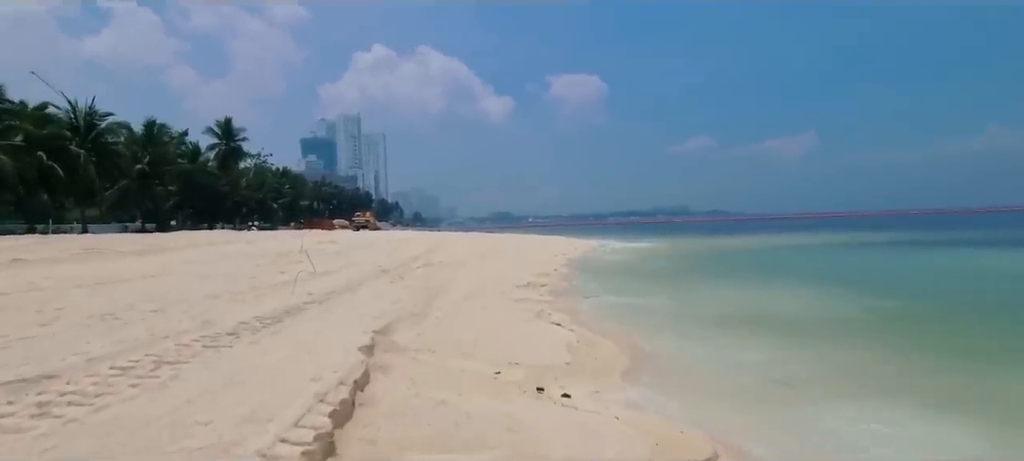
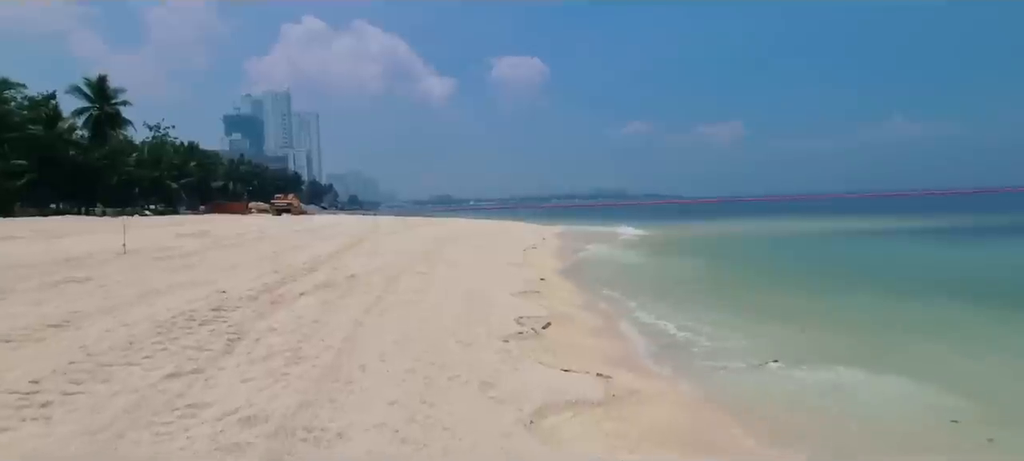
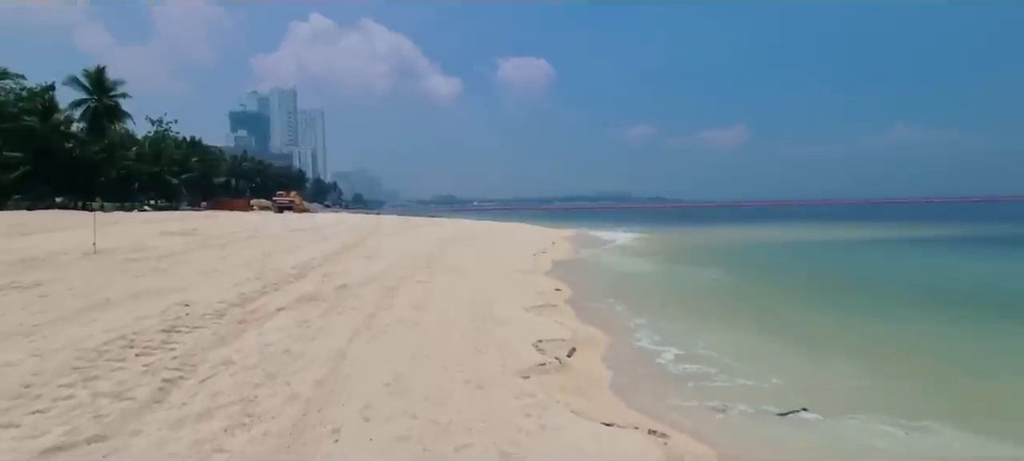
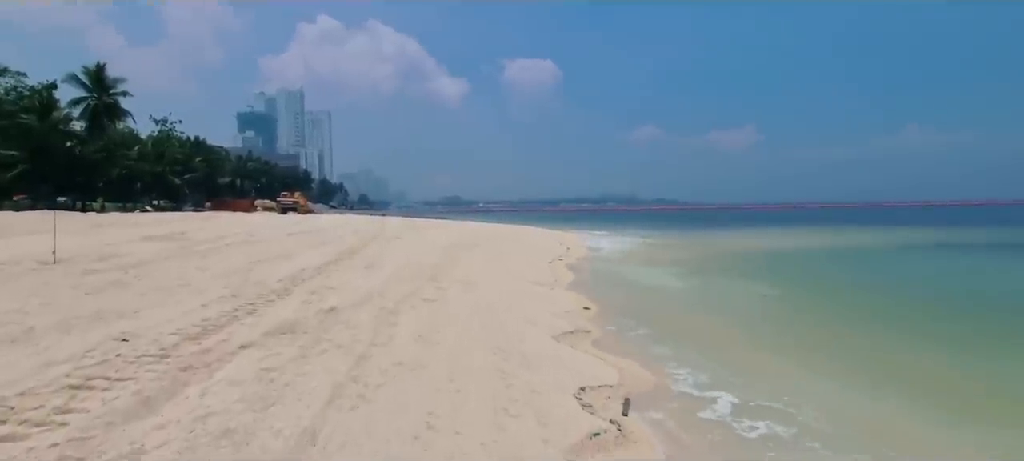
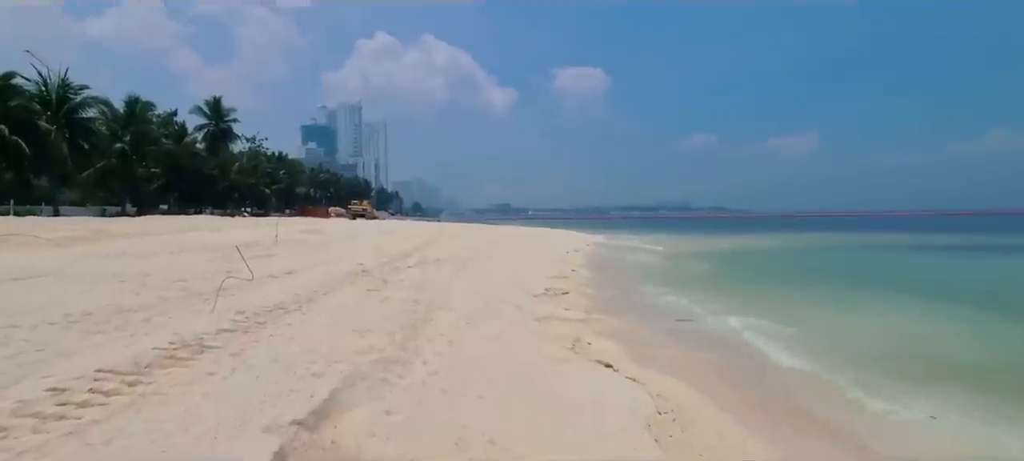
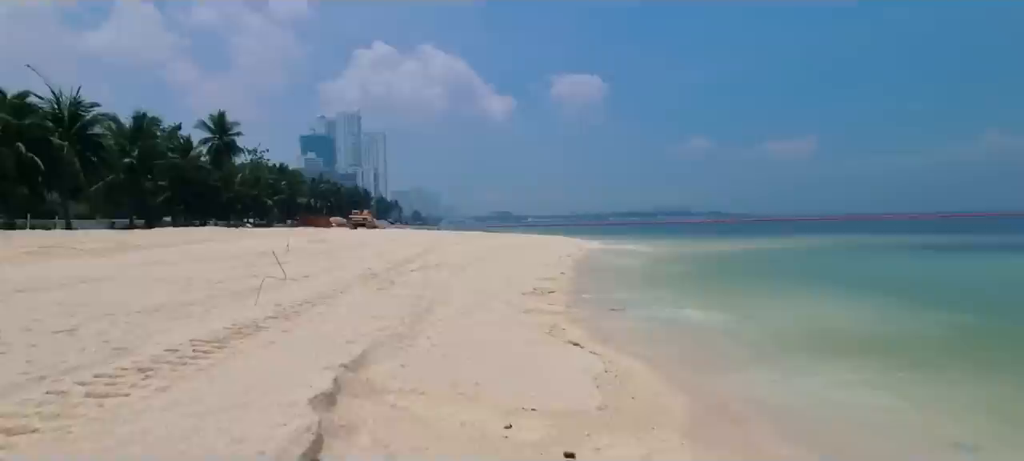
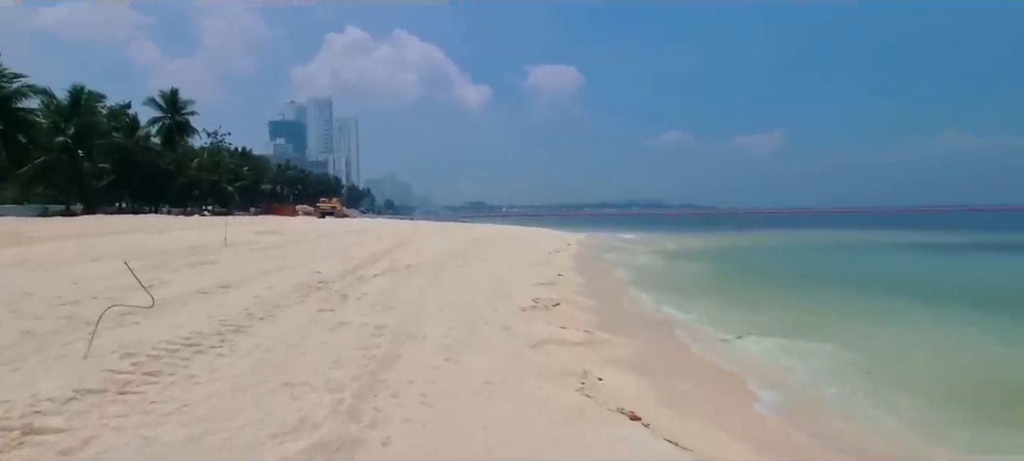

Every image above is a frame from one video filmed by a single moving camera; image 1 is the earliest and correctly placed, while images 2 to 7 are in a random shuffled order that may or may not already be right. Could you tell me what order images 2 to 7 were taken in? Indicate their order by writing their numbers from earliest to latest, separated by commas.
6, 5, 7, 2, 3, 4
